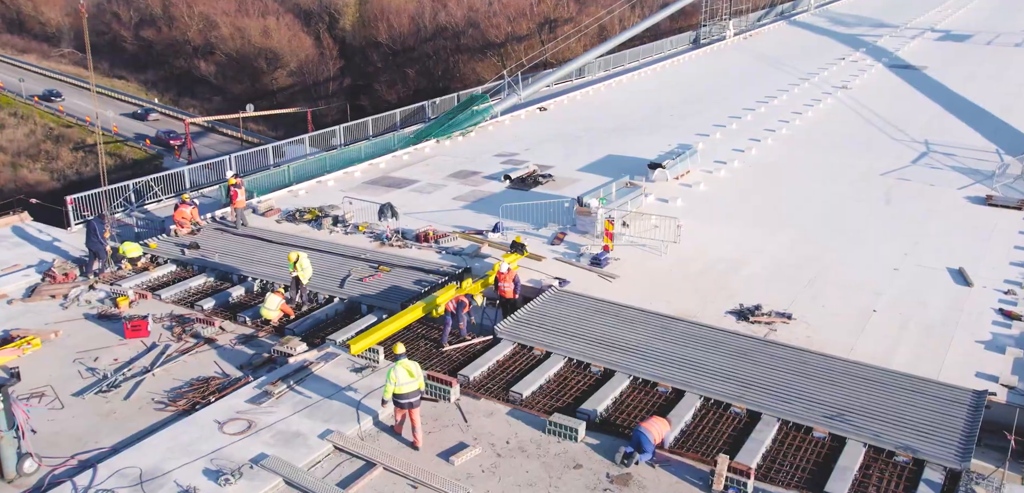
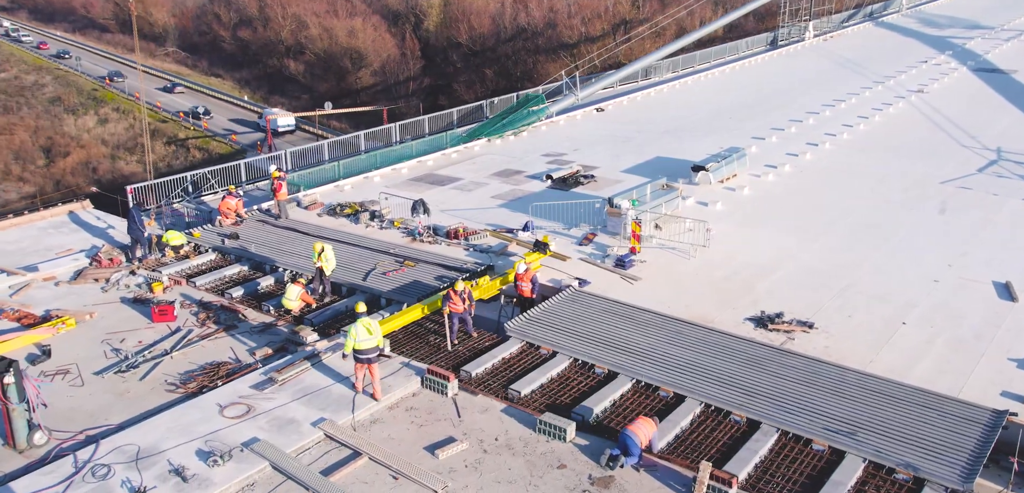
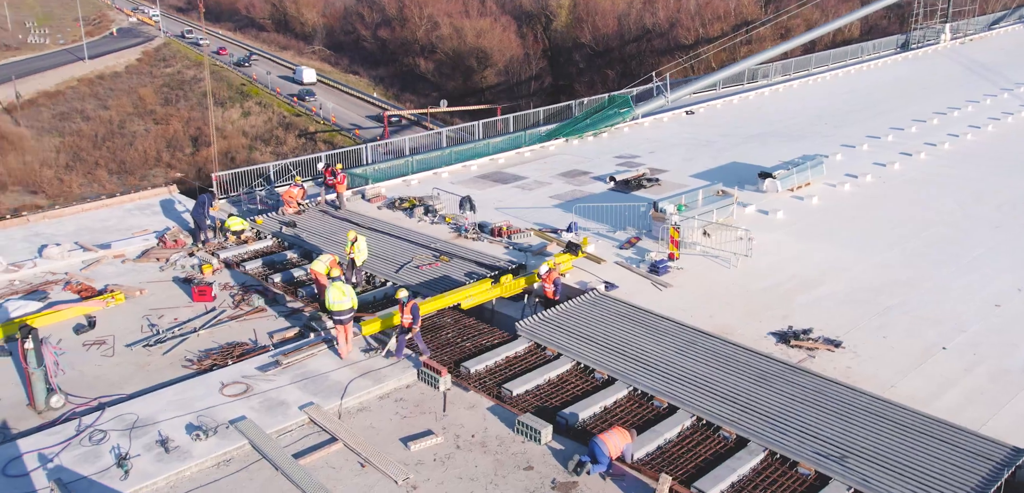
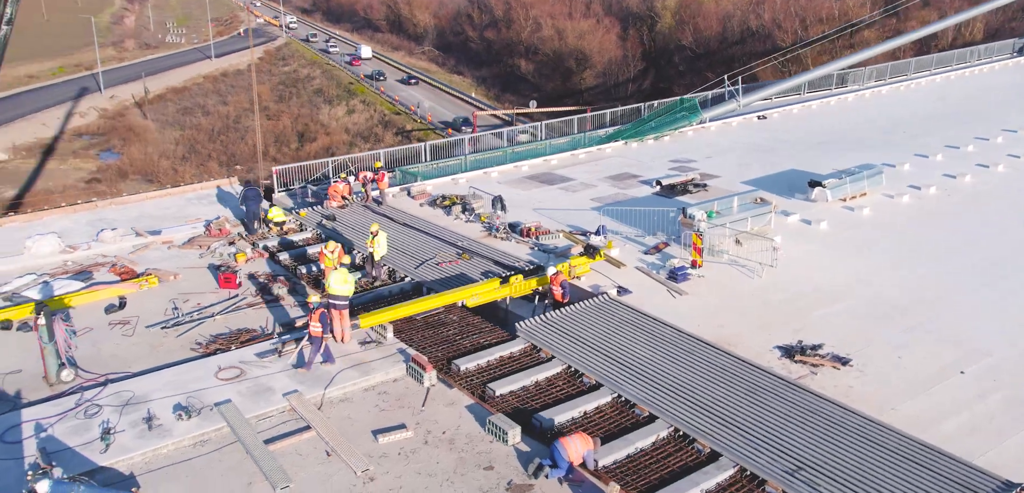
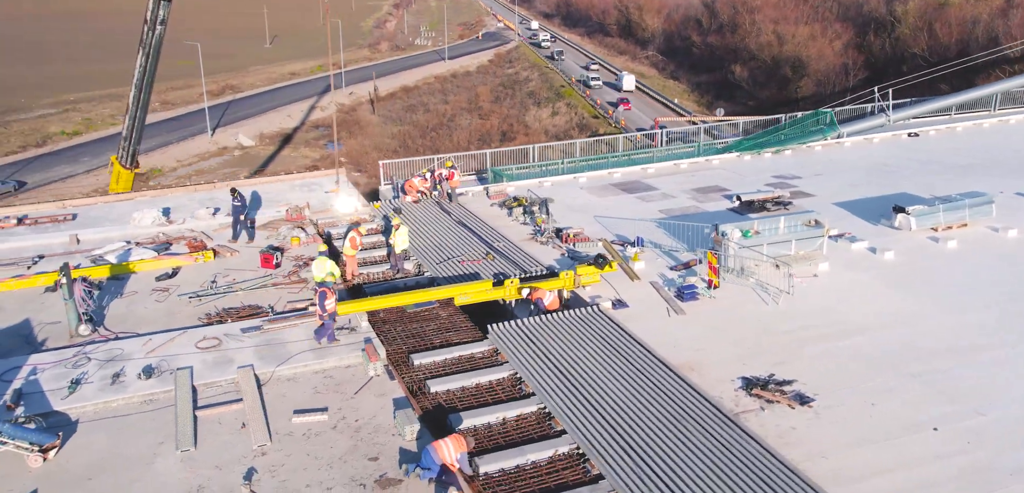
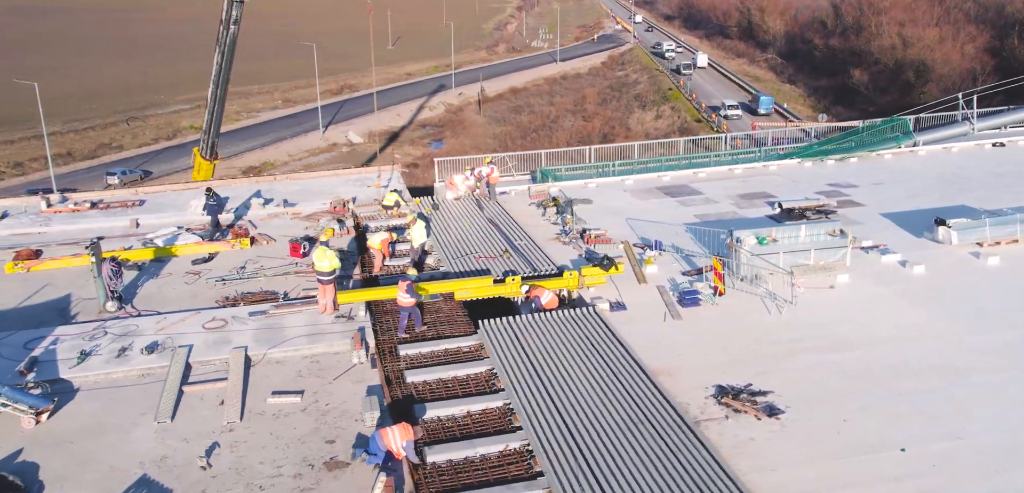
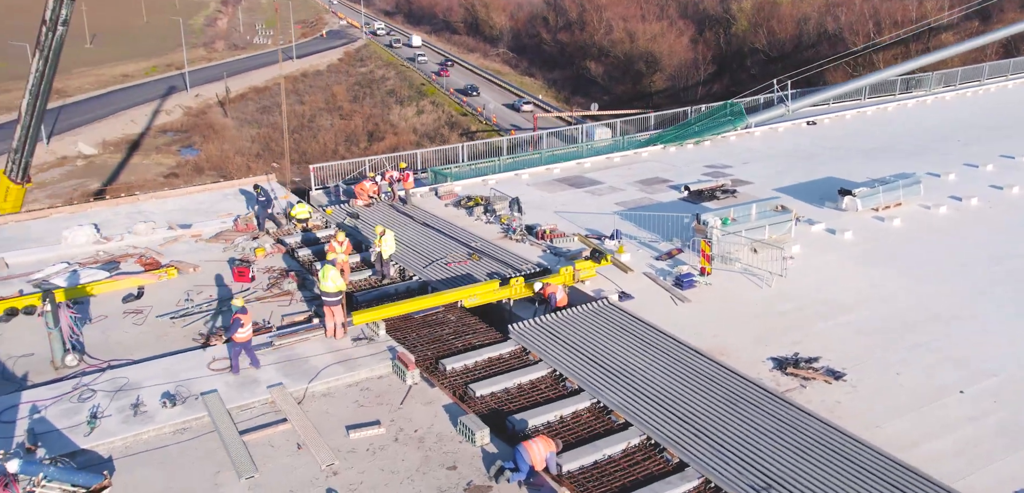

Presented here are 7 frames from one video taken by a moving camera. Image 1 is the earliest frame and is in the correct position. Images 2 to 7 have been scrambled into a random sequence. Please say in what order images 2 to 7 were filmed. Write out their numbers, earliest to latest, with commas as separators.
2, 3, 4, 7, 5, 6
